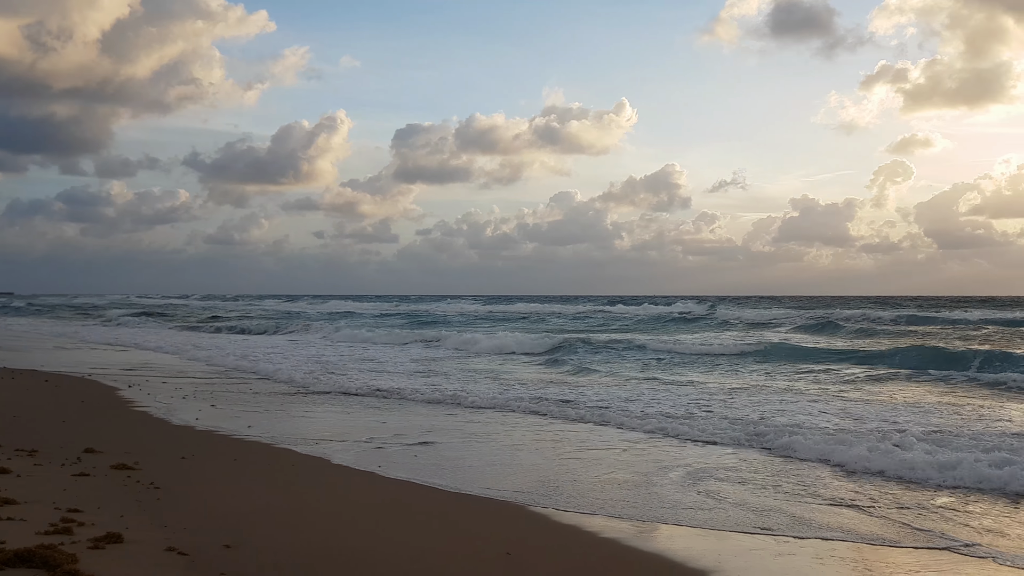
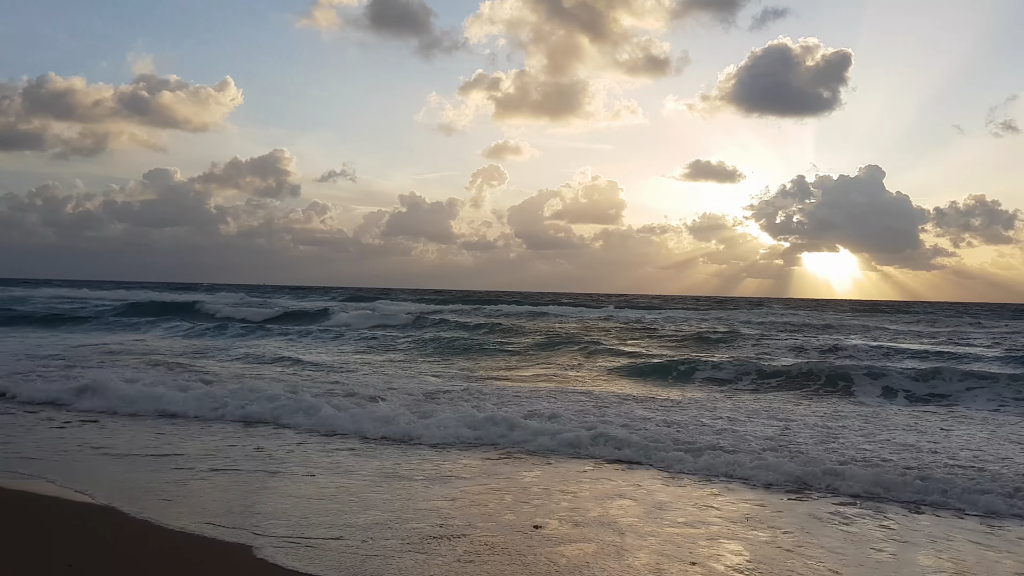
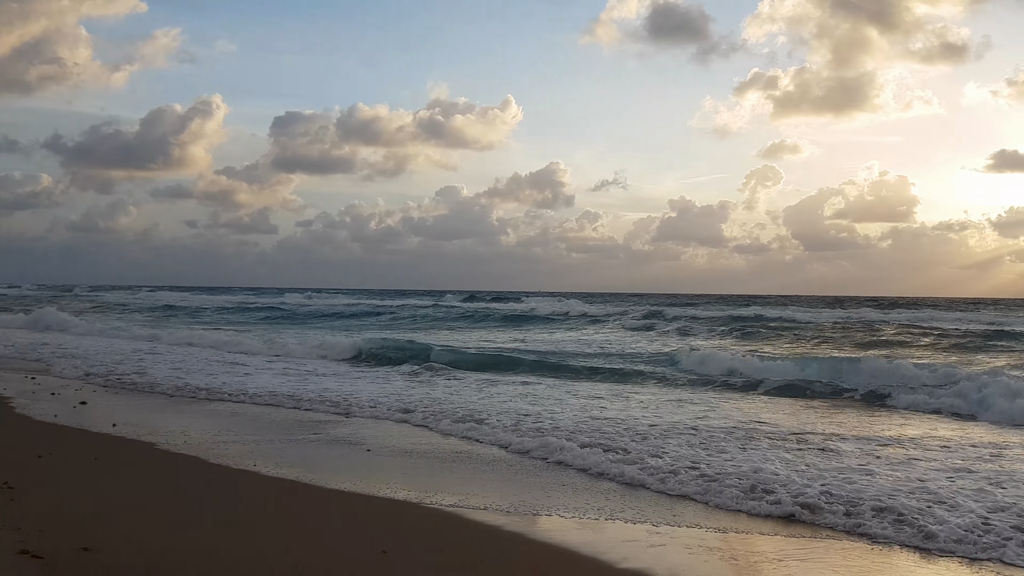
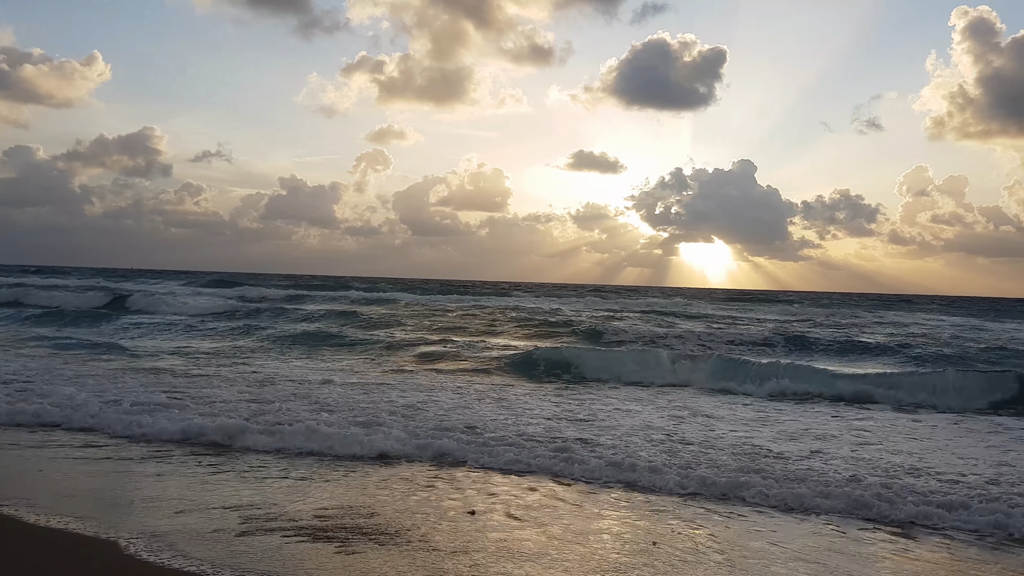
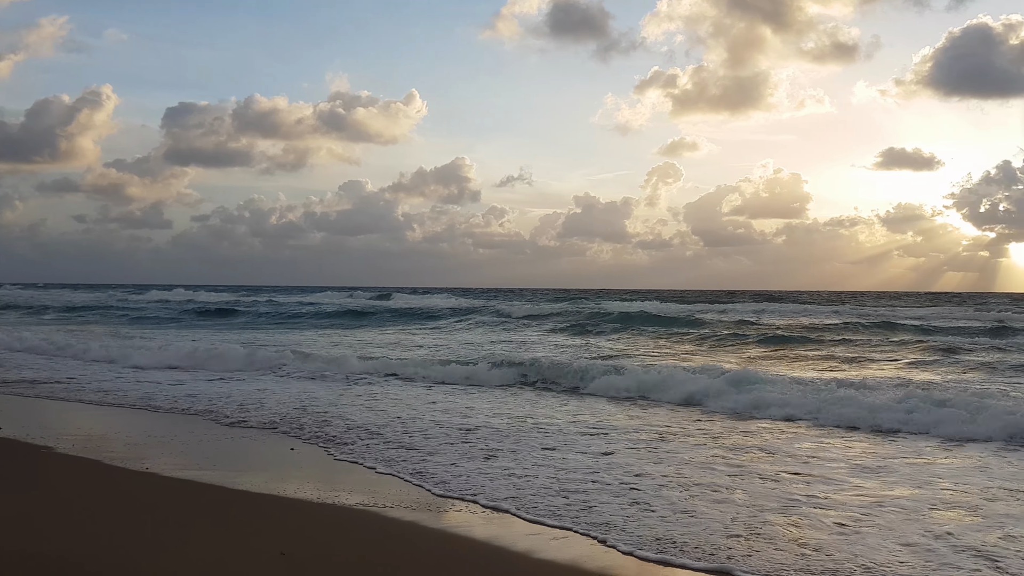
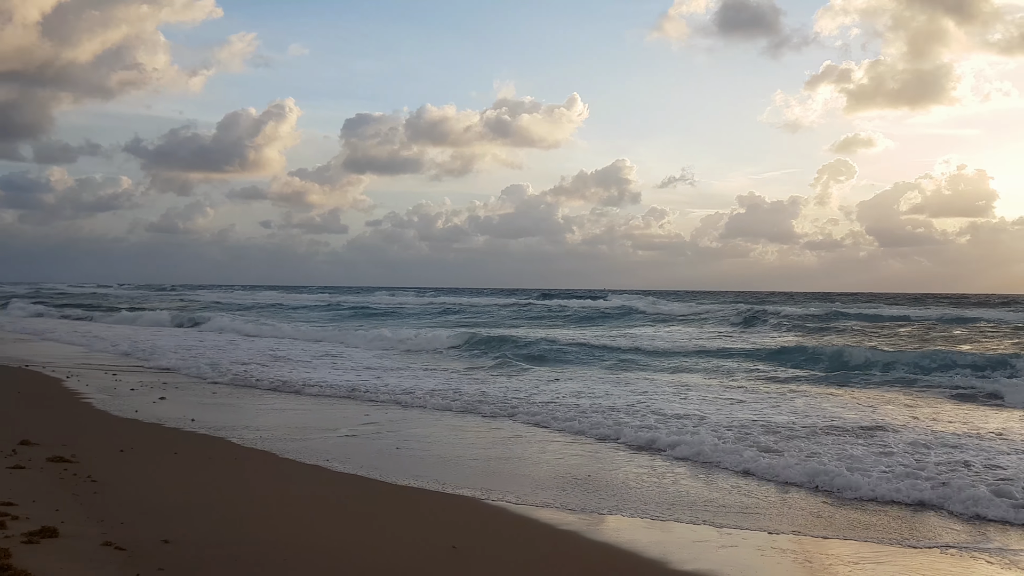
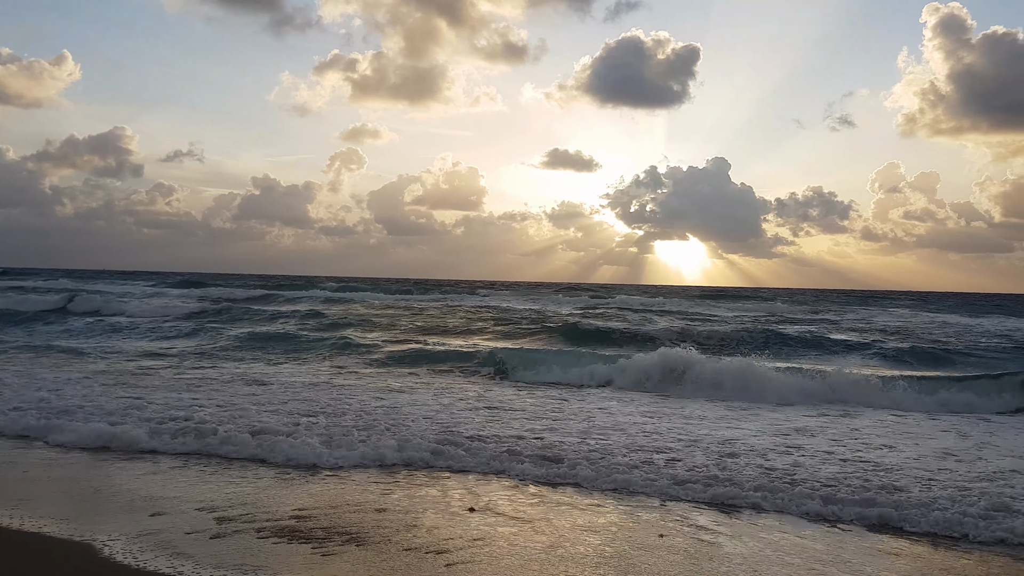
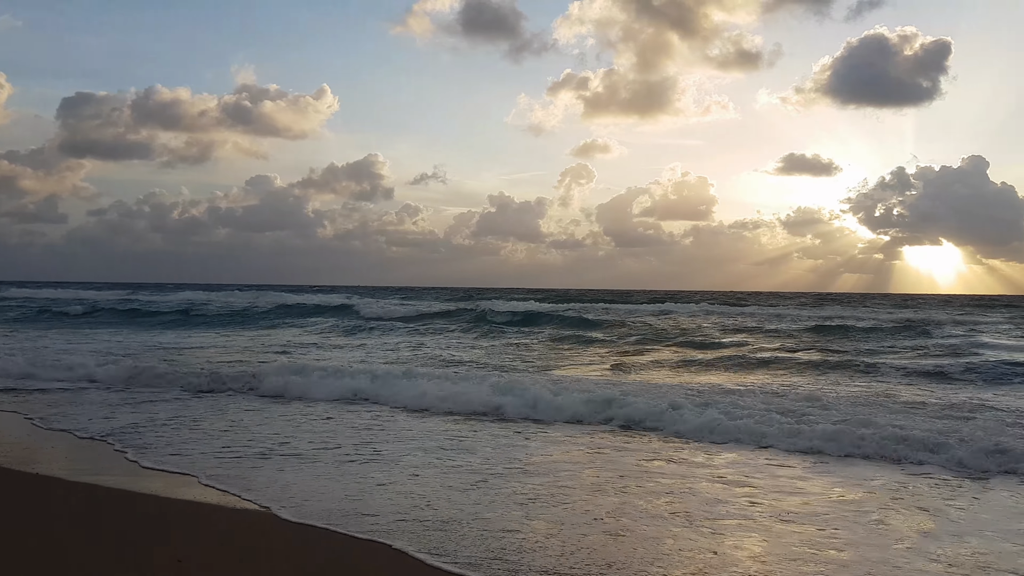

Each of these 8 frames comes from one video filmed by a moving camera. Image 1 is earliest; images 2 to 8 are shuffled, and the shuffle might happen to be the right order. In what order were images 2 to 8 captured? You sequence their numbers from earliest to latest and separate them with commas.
6, 3, 5, 8, 2, 4, 7
